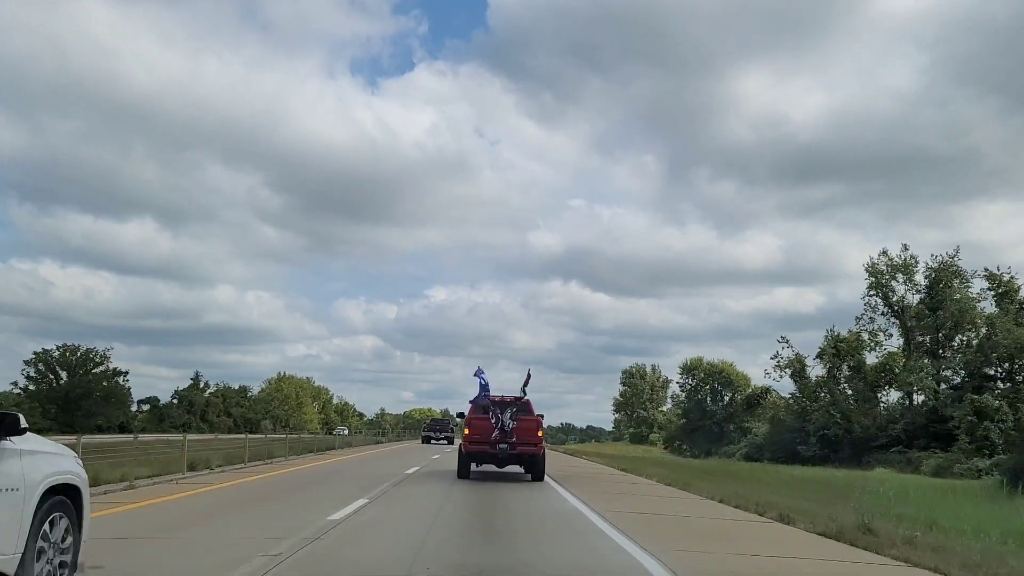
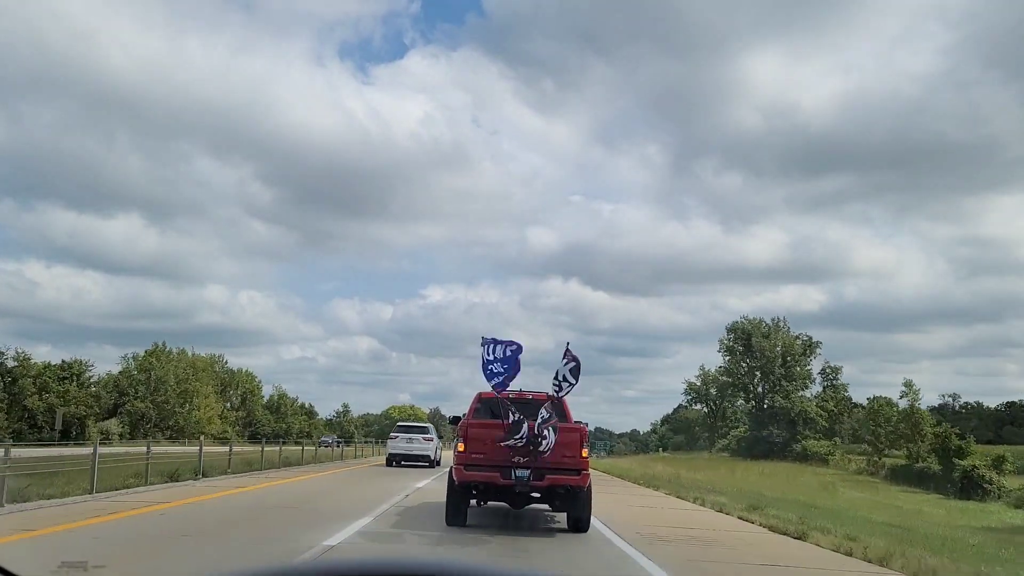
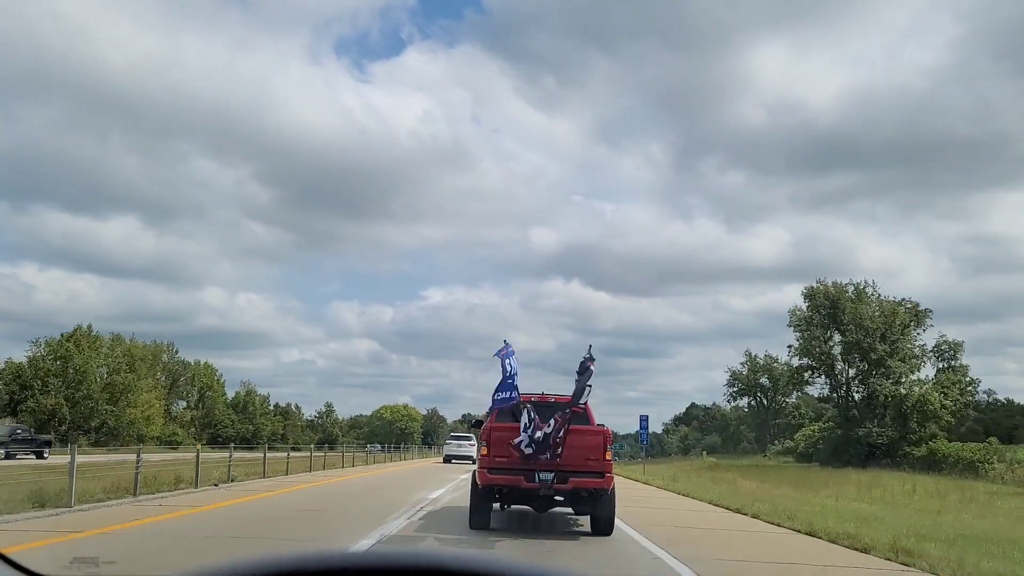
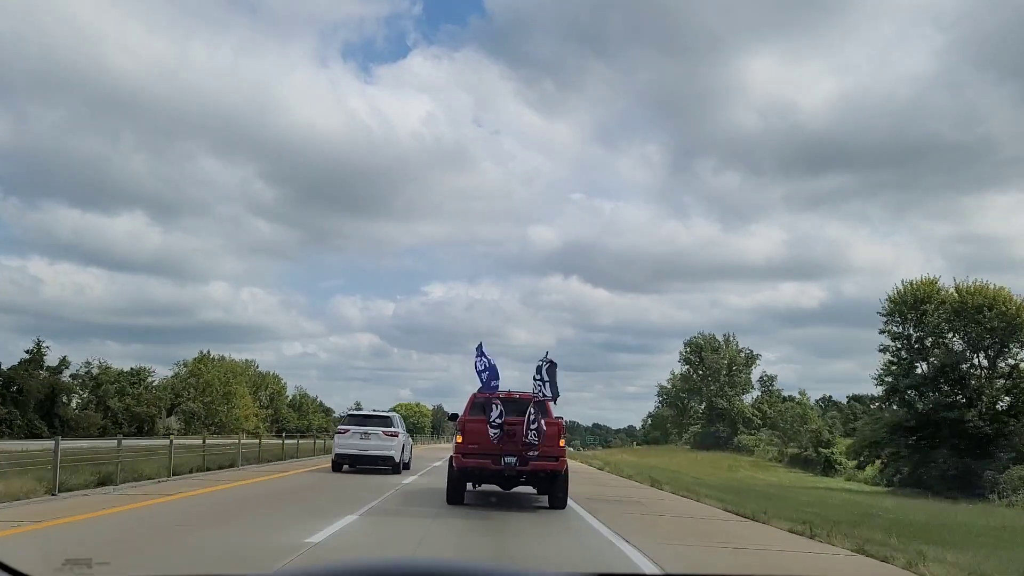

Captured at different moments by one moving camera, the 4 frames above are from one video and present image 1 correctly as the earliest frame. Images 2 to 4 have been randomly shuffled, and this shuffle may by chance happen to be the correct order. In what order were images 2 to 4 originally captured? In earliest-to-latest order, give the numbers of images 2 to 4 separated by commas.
4, 2, 3
